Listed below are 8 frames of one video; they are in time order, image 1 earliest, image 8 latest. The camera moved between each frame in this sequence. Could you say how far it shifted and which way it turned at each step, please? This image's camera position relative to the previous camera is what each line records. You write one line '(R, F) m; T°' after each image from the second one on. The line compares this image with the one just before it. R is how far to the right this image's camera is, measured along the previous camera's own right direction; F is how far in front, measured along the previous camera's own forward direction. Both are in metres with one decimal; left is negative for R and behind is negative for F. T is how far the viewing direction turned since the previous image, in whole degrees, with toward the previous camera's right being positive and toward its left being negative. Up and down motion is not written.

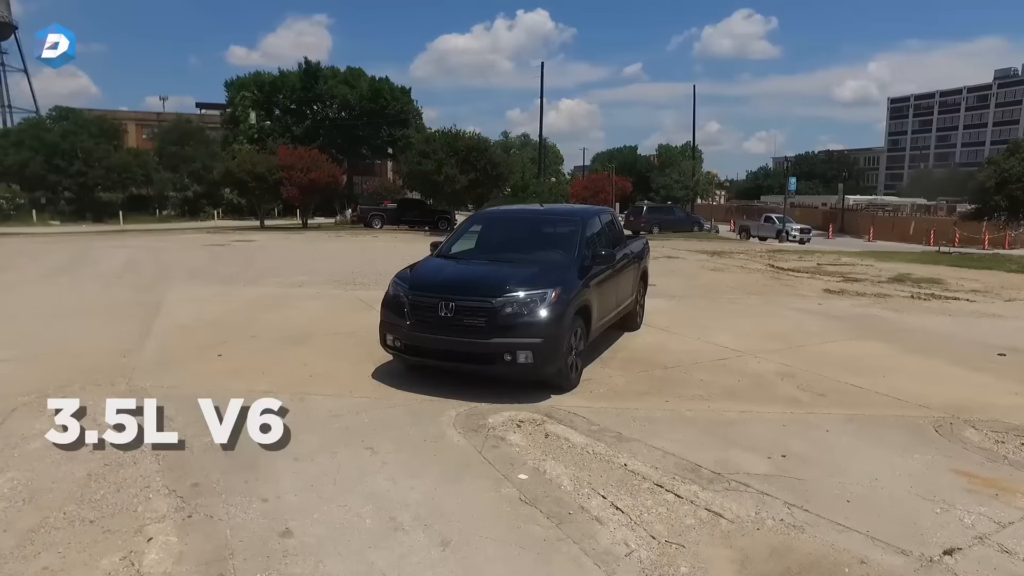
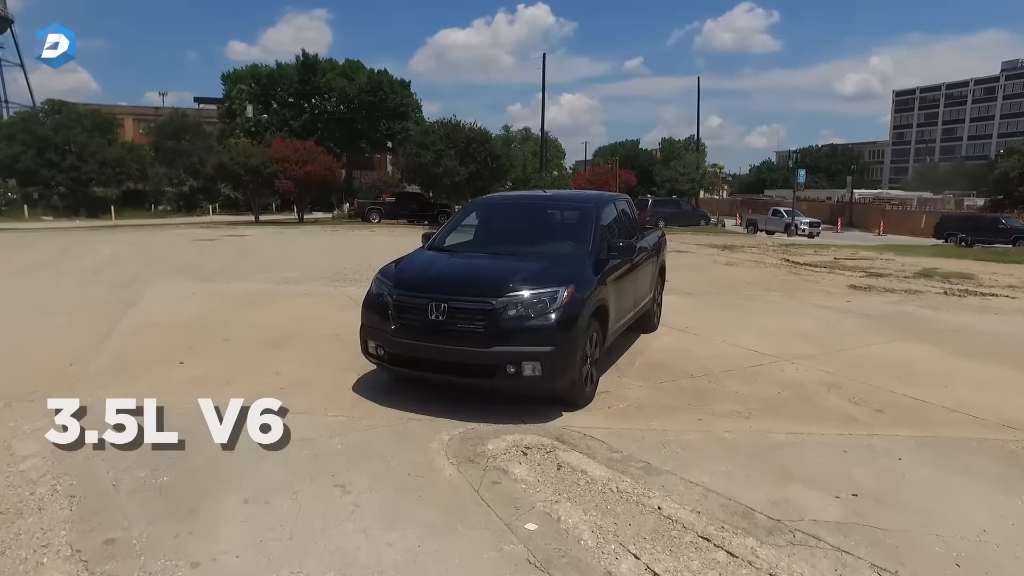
(0.0, +1.0) m; 0°
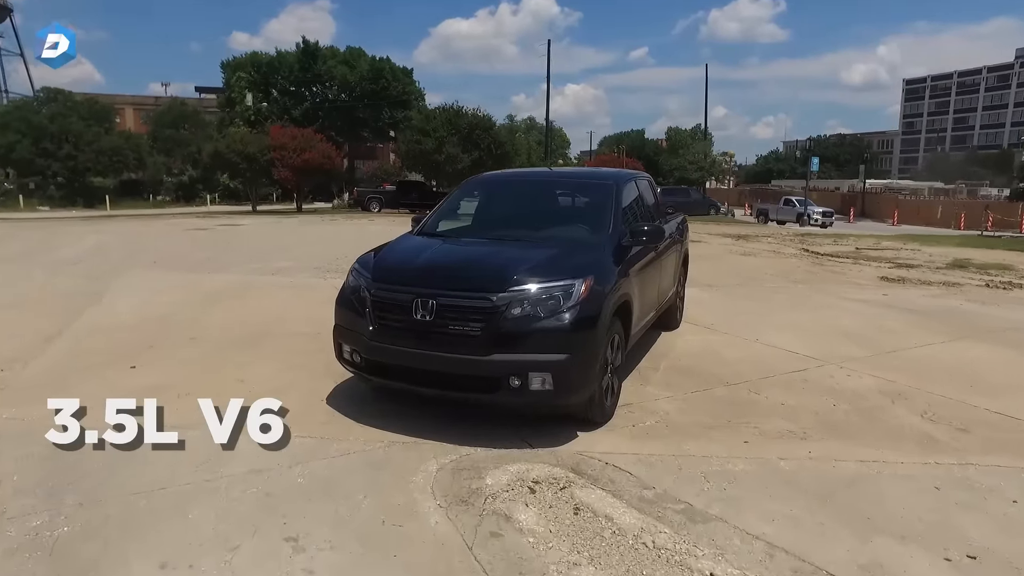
(0.0, +1.0) m; 0°
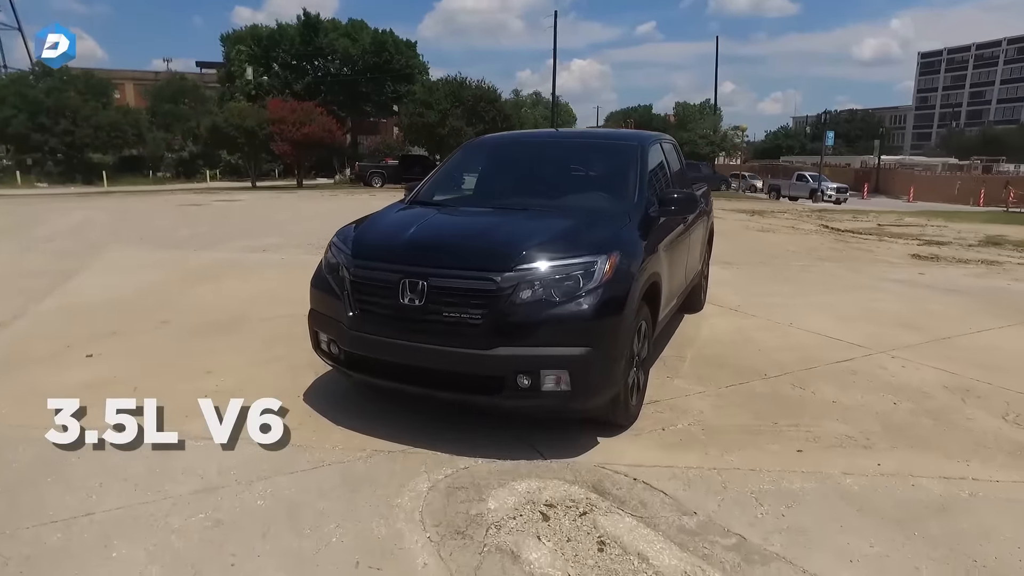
(0.0, +0.8) m; 0°
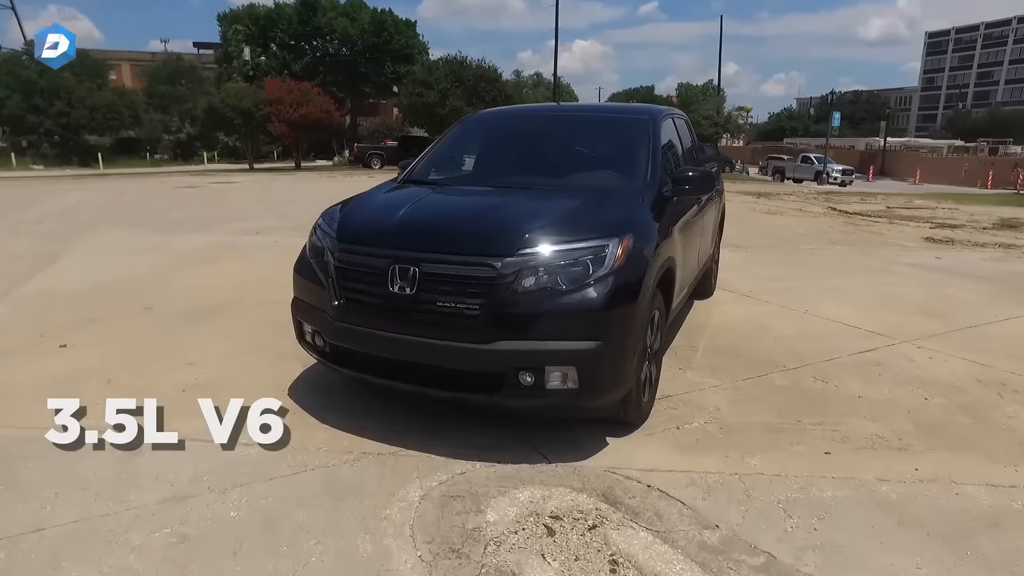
(0.0, +0.3) m; 0°
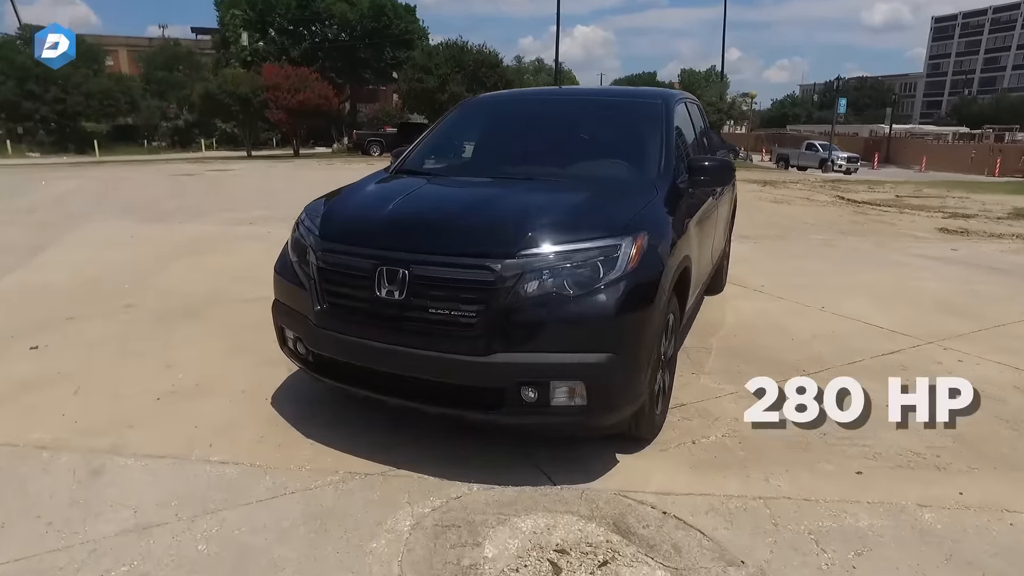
(0.0, +0.3) m; 0°
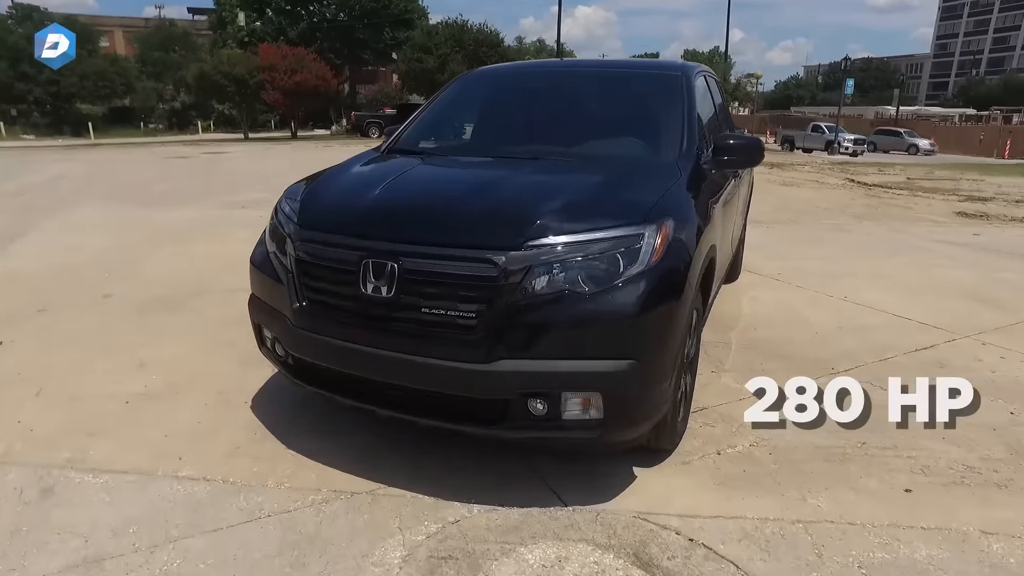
(0.0, +0.4) m; 0°
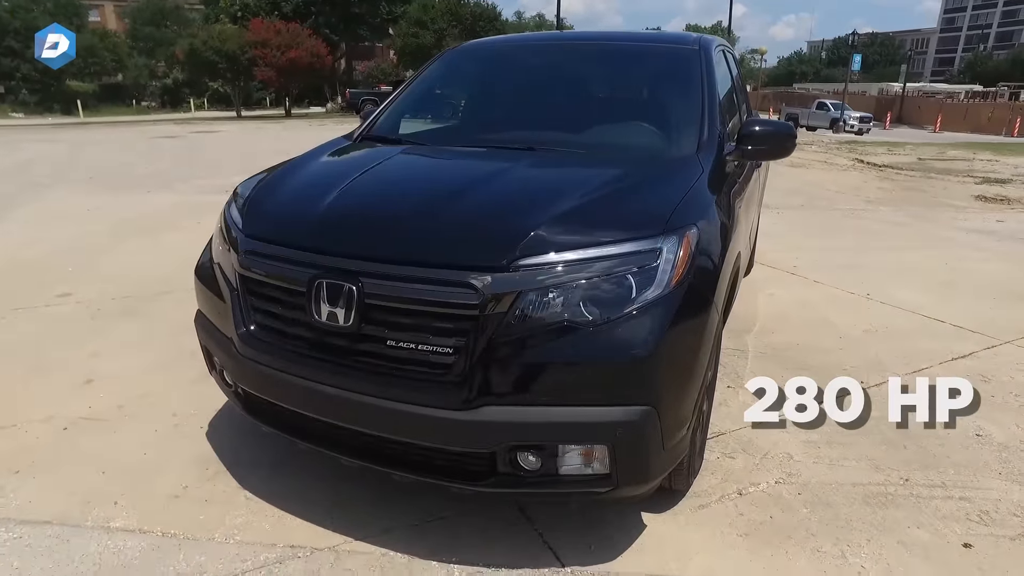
(0.0, +0.4) m; 0°
